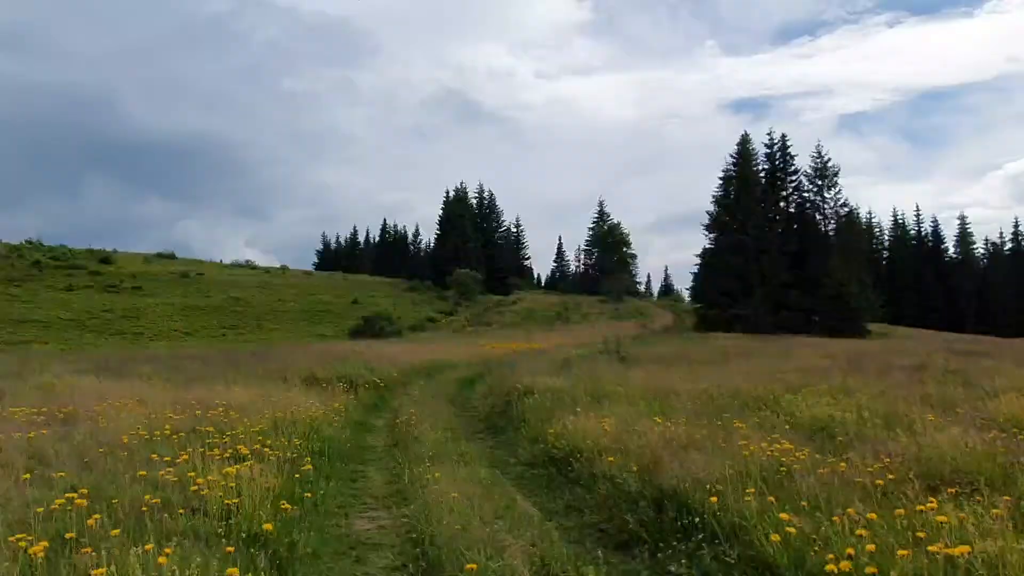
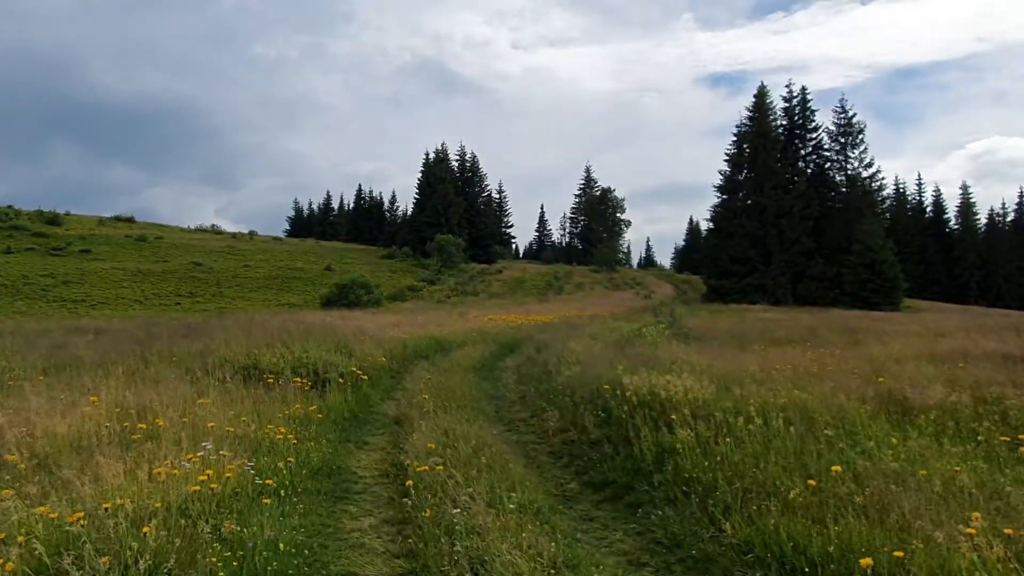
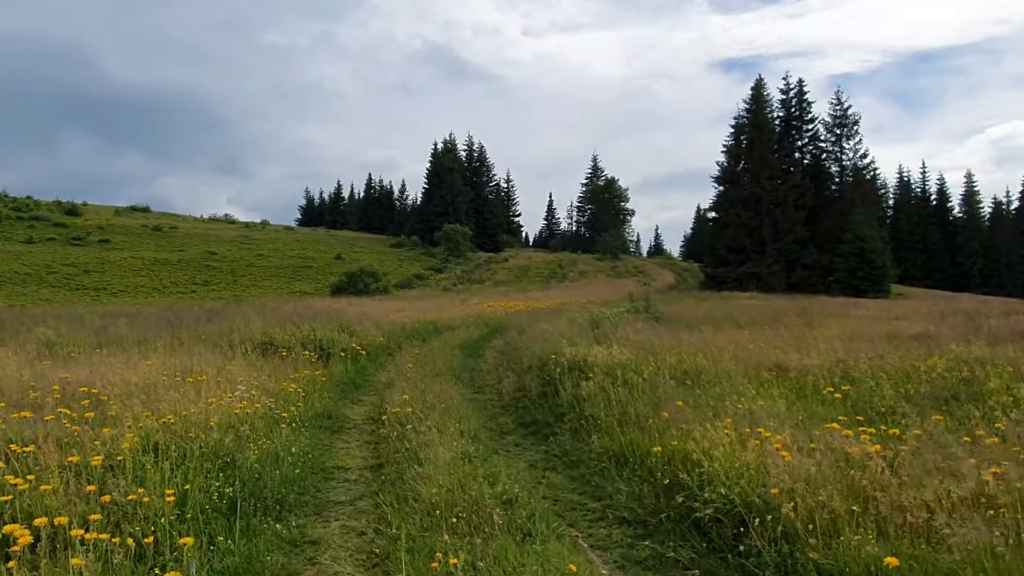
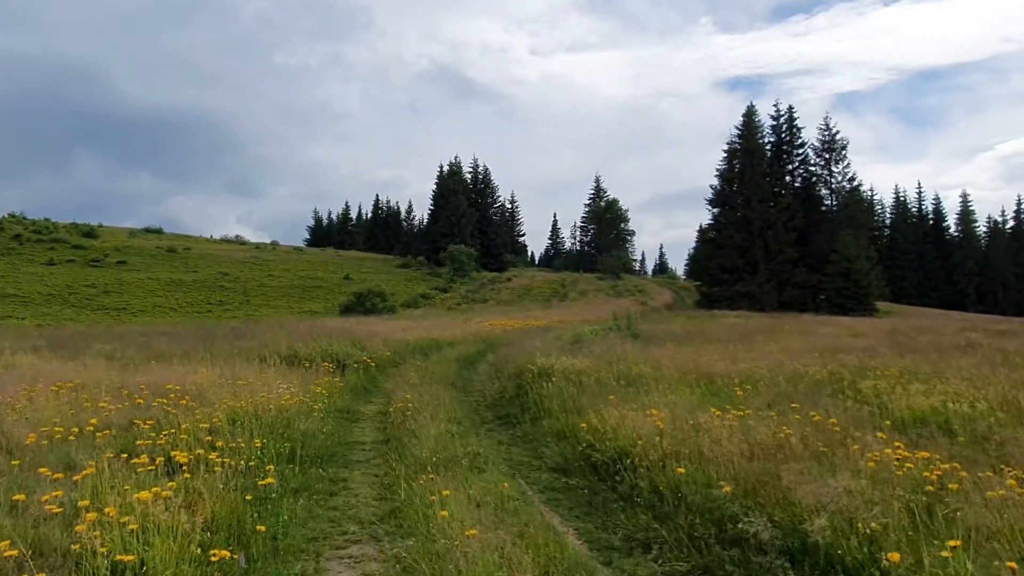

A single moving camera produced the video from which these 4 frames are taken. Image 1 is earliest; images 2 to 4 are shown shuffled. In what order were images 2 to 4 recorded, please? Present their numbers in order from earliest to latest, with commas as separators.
4, 3, 2
